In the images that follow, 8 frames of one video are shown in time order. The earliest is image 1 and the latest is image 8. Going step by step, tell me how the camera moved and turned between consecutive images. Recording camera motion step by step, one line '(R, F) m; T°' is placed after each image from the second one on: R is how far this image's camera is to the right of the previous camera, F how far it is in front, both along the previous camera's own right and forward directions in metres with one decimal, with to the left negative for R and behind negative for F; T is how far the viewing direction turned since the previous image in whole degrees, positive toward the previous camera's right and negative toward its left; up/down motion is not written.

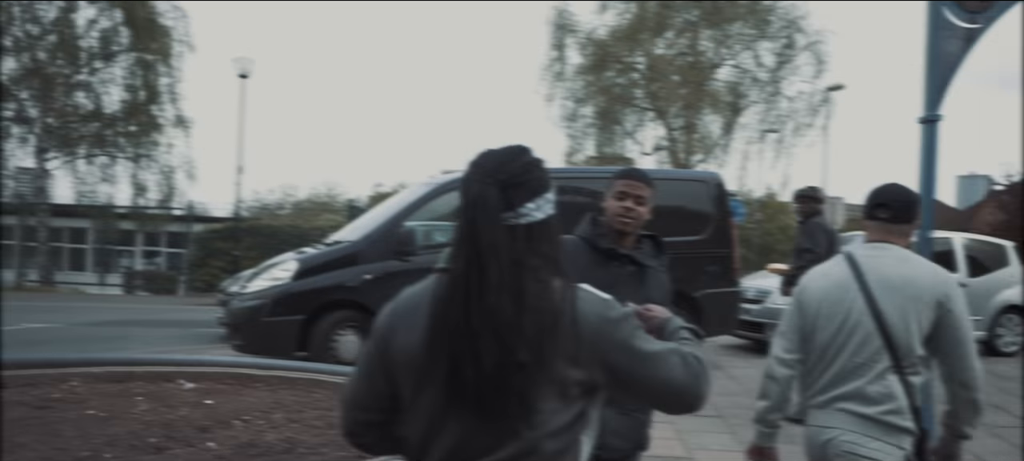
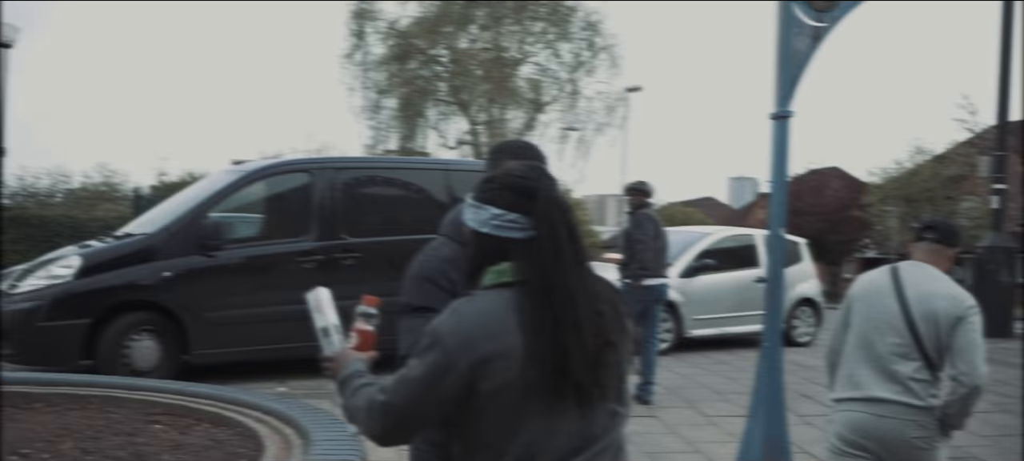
(-0.2, +0.4) m; +13°
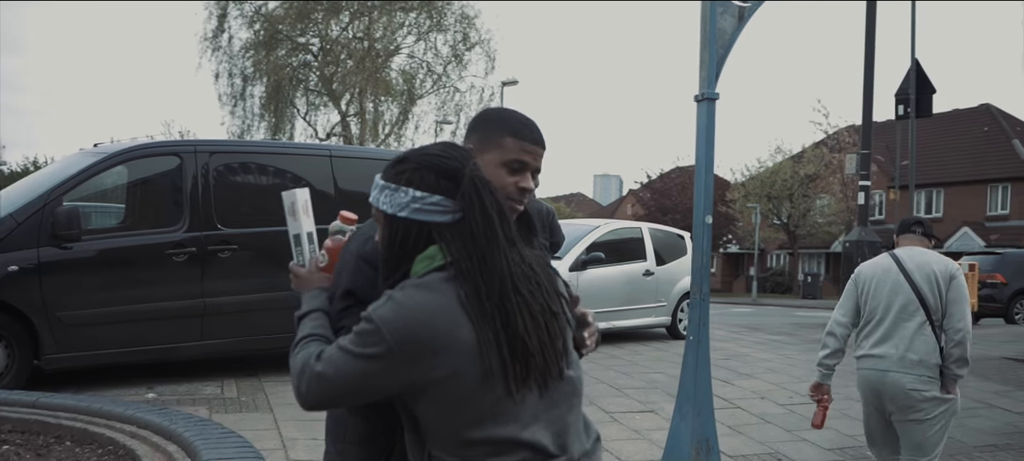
(-0.2, +0.4) m; +9°
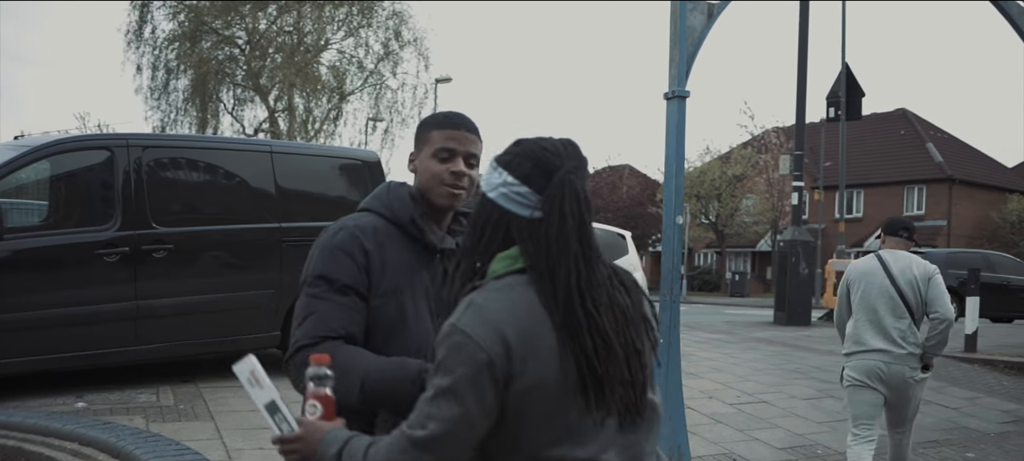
(-0.2, +0.2) m; +5°
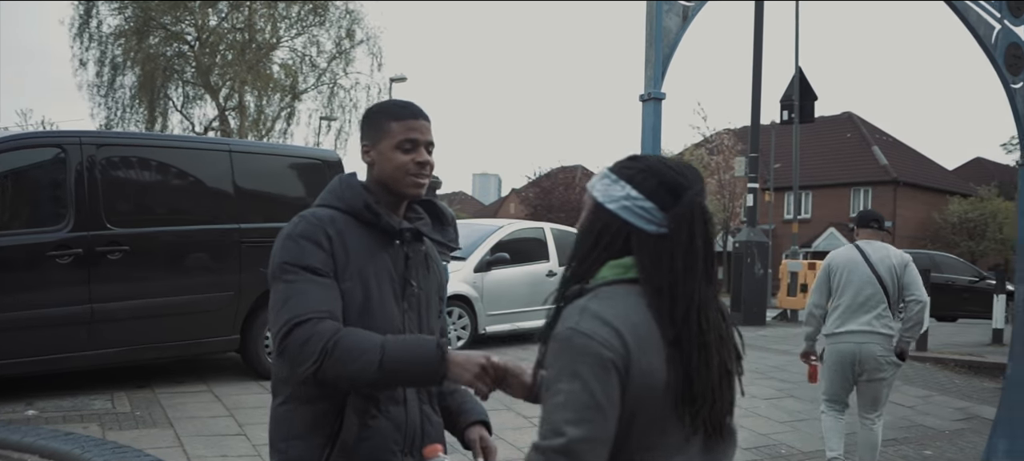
(-0.1, +0.1) m; +3°
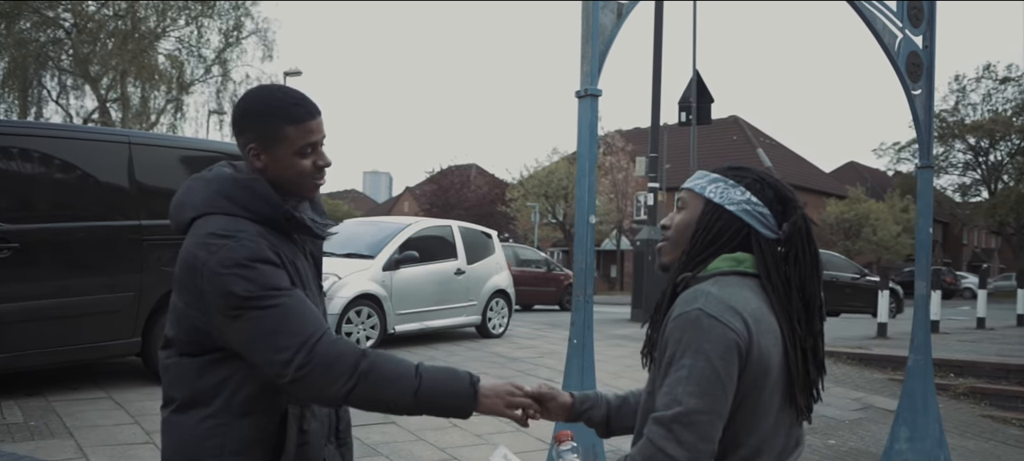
(-0.2, +0.1) m; +7°
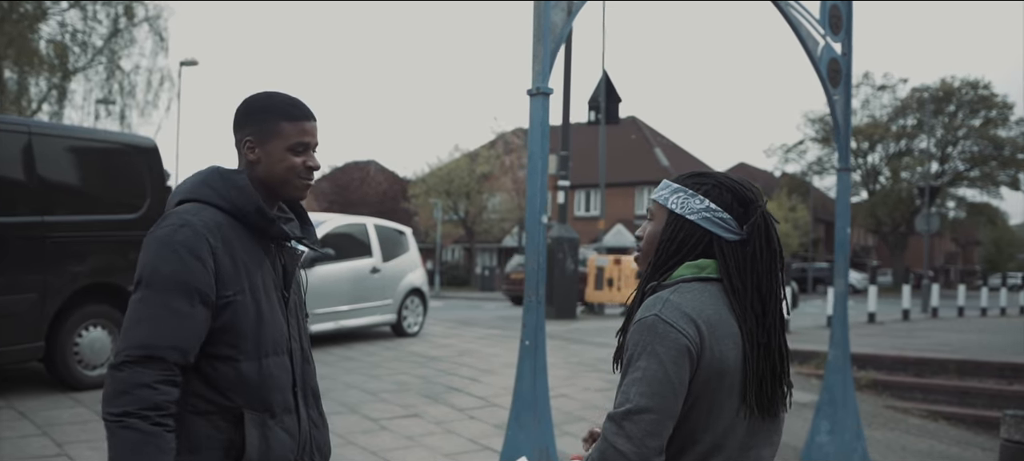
(-0.2, +0.1) m; +7°
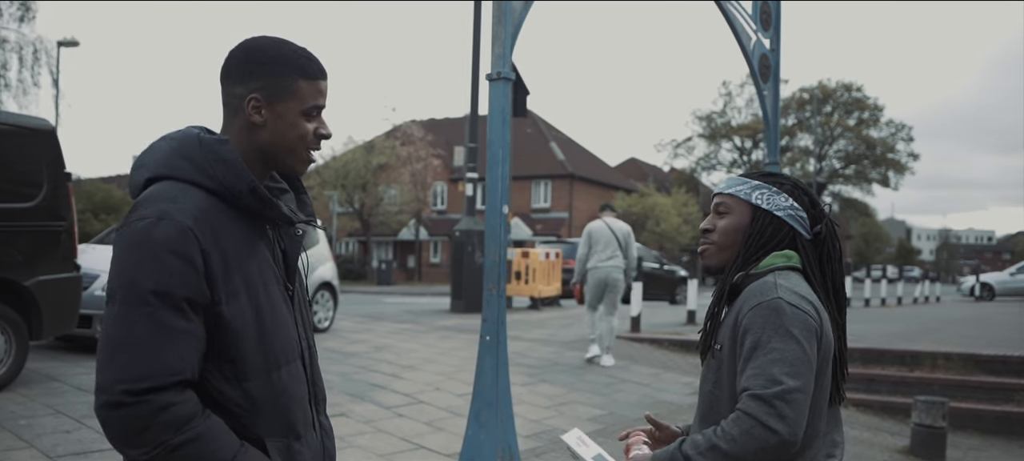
(-0.3, +0.2) m; +7°
